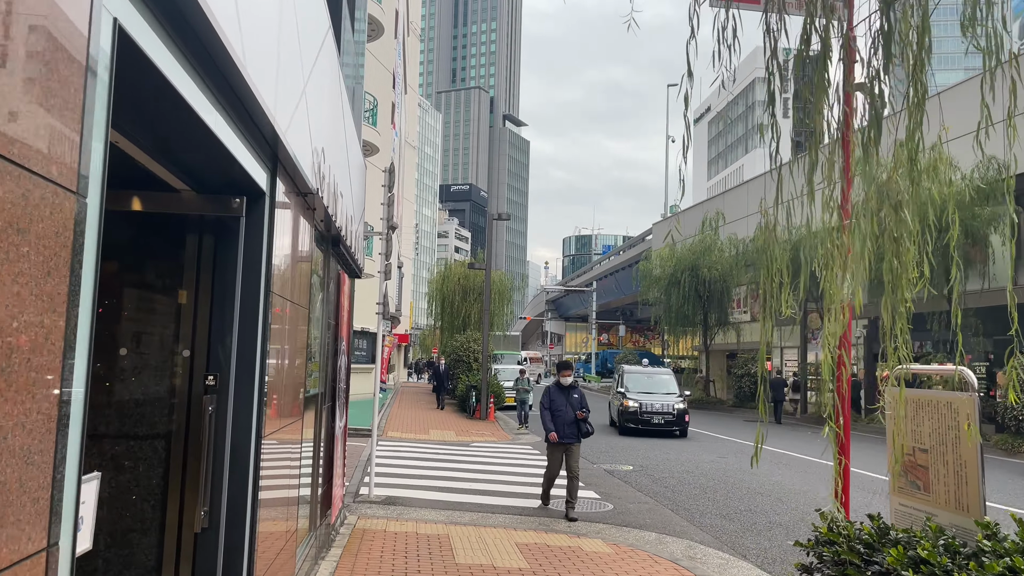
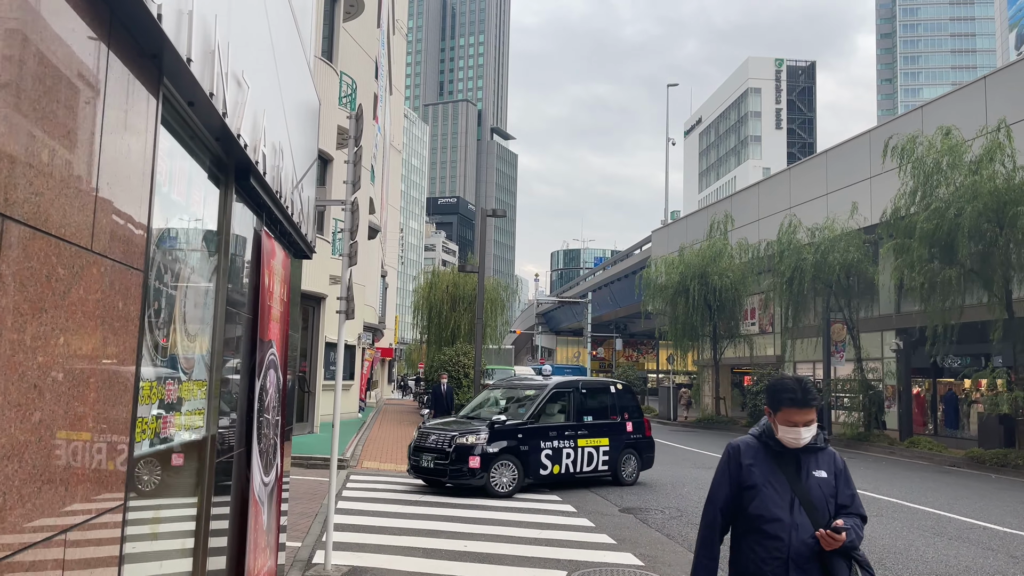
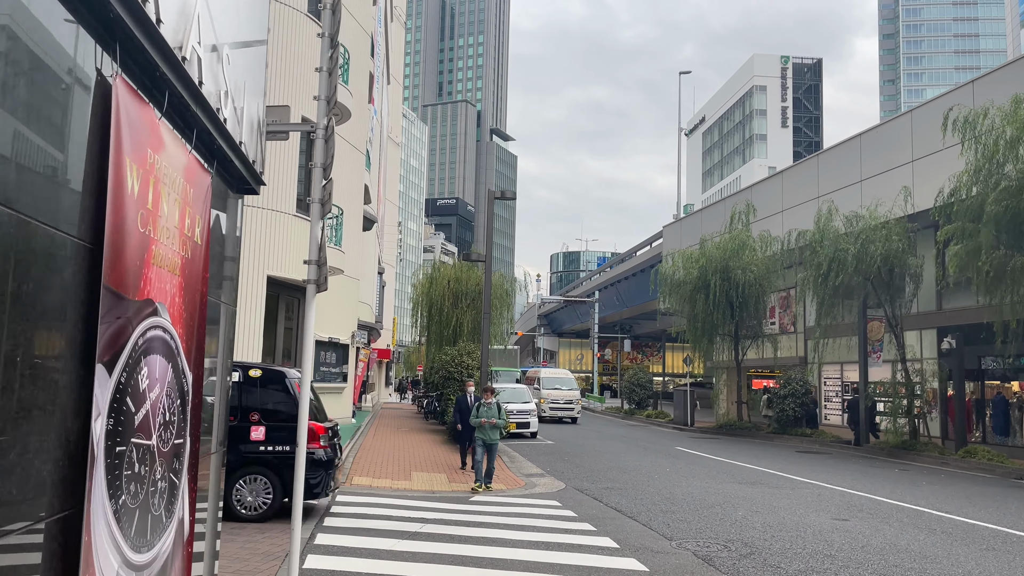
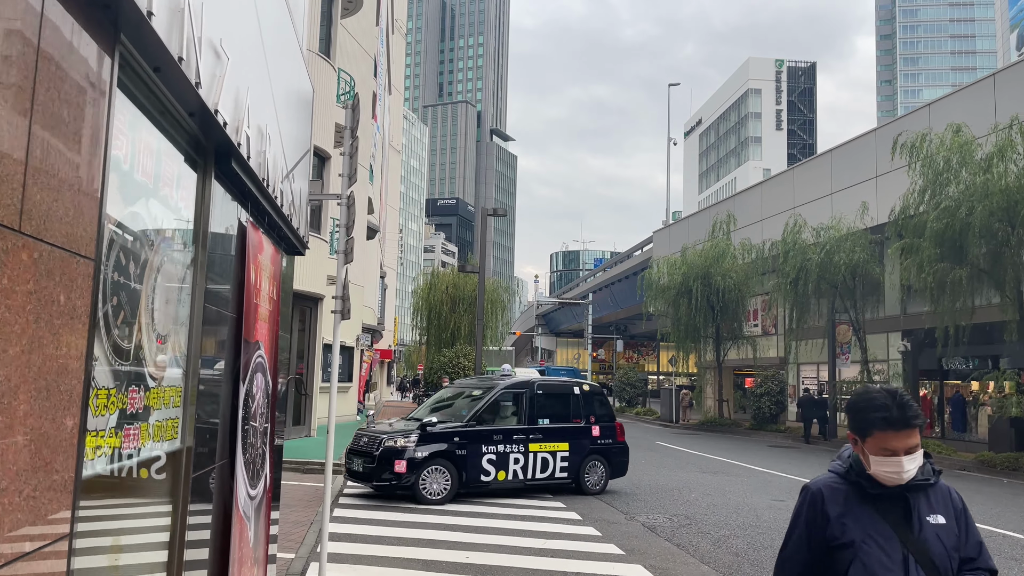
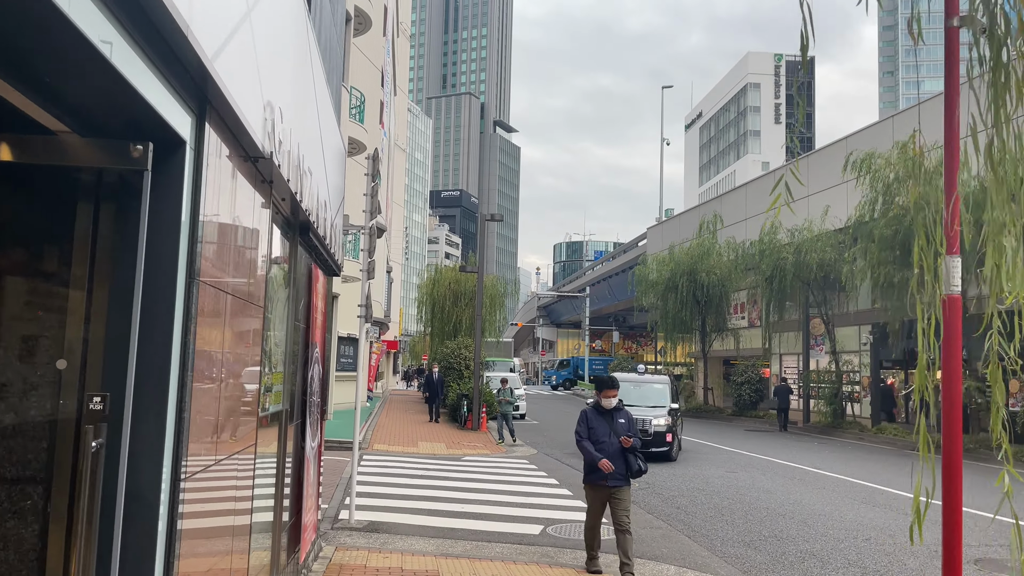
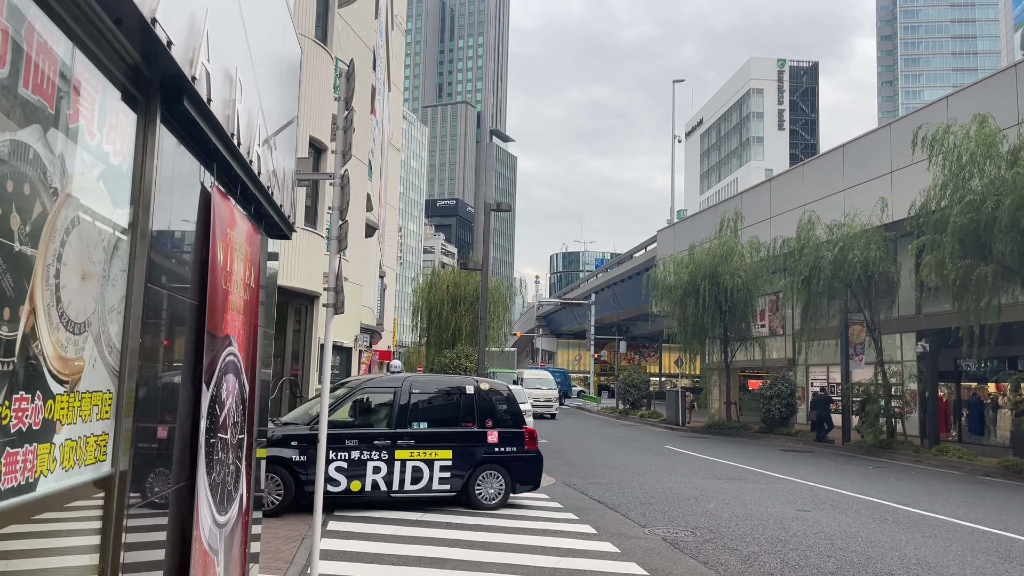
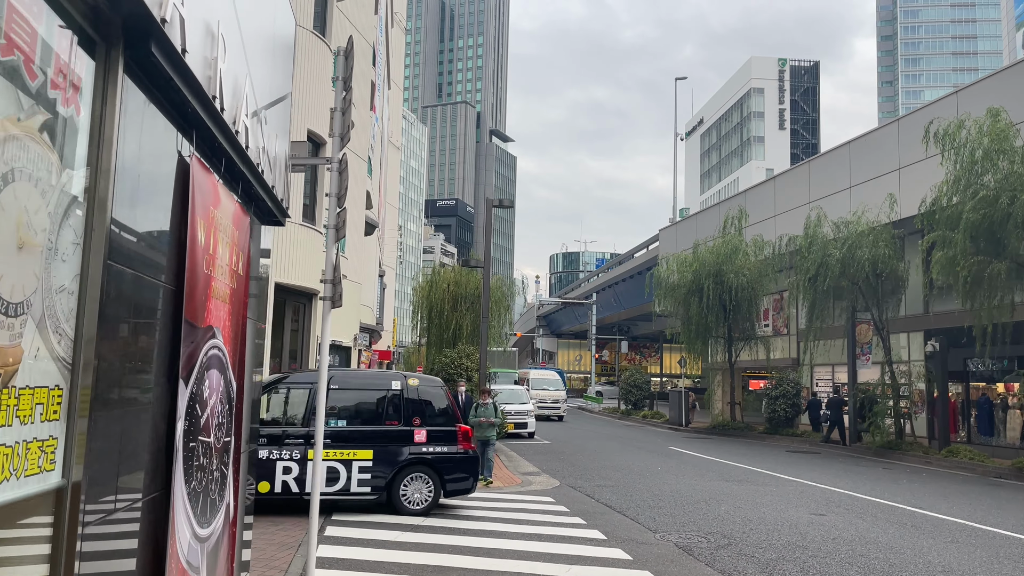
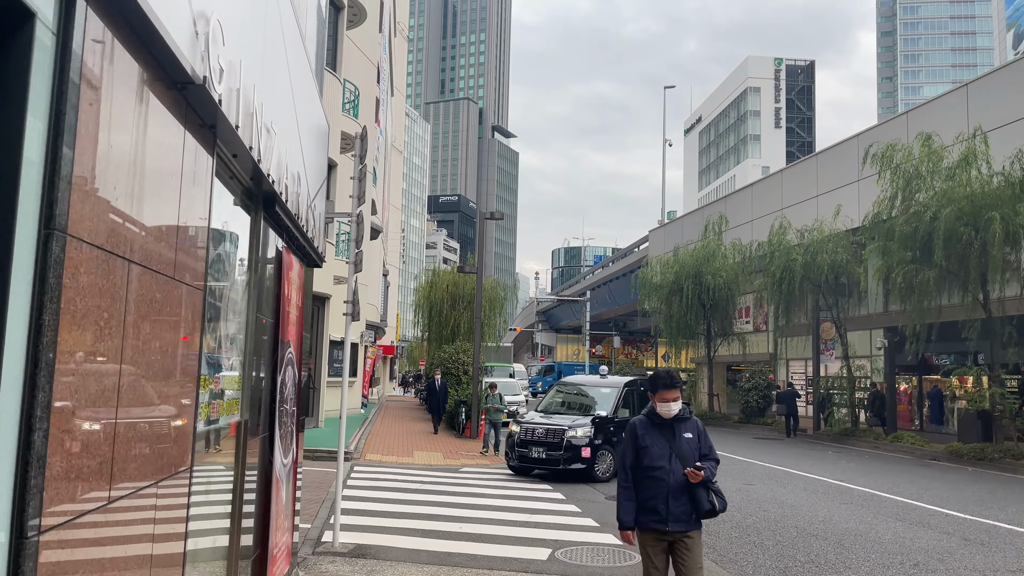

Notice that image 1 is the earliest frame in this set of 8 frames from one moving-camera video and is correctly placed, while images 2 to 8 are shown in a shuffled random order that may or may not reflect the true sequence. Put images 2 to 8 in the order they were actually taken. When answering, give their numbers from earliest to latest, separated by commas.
5, 8, 2, 4, 6, 7, 3
